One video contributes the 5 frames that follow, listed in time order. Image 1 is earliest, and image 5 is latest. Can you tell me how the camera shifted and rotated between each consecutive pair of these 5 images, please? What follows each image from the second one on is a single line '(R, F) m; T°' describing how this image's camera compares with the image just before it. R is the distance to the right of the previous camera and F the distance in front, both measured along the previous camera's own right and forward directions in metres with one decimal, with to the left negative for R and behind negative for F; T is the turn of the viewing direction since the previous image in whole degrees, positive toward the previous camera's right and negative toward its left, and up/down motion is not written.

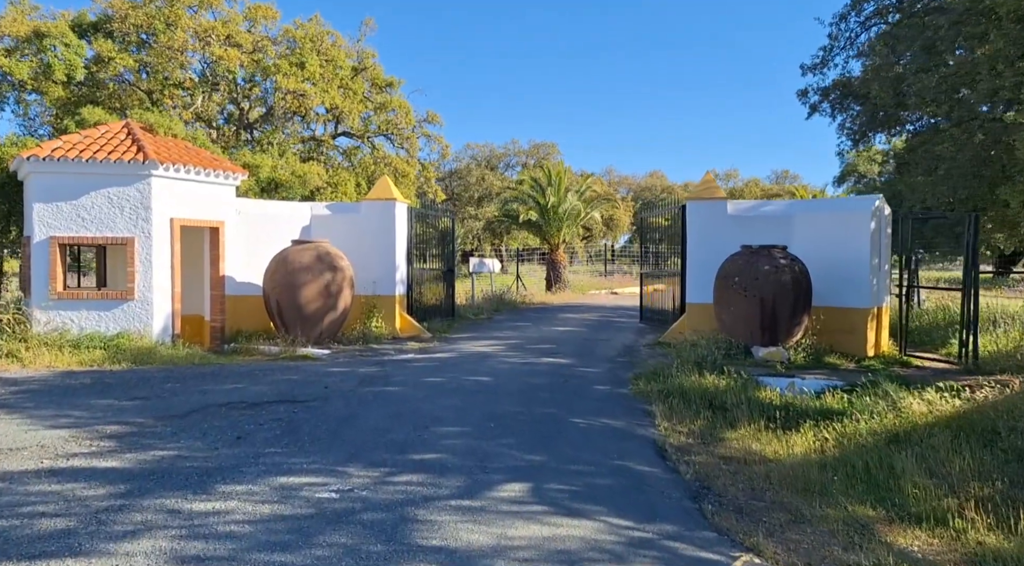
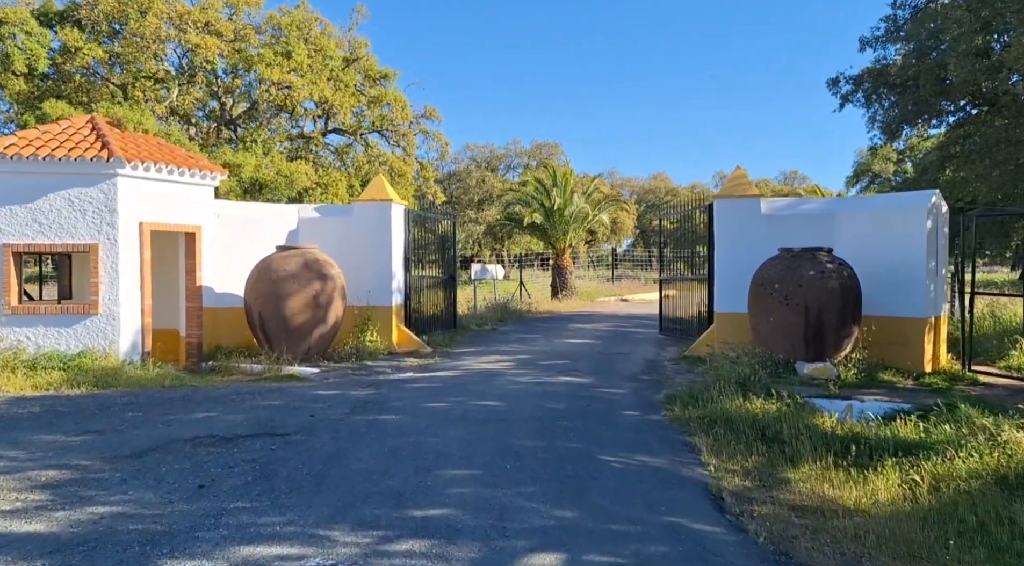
(-0.2, +1.4) m; 0°
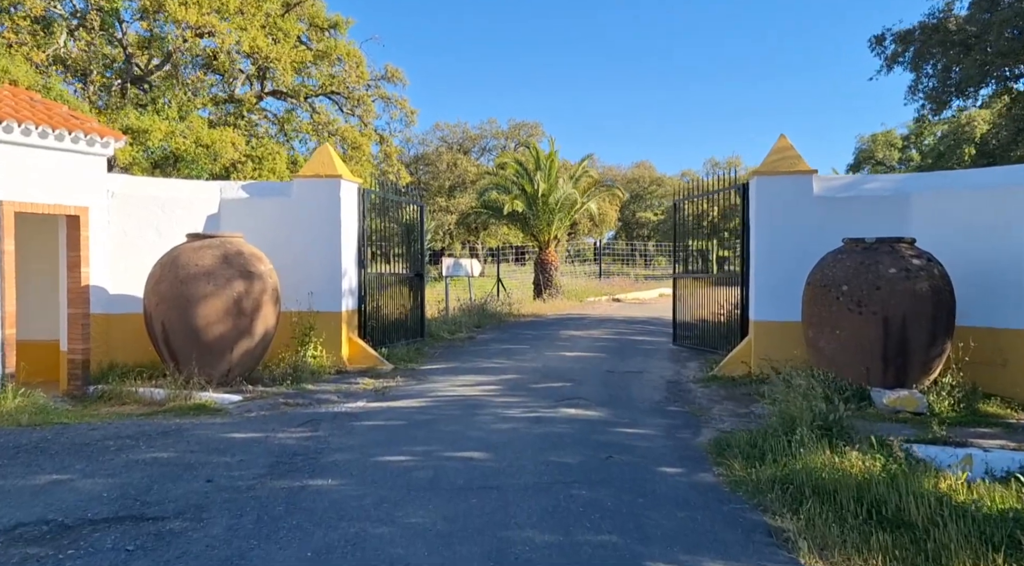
(-0.2, +2.8) m; +2°
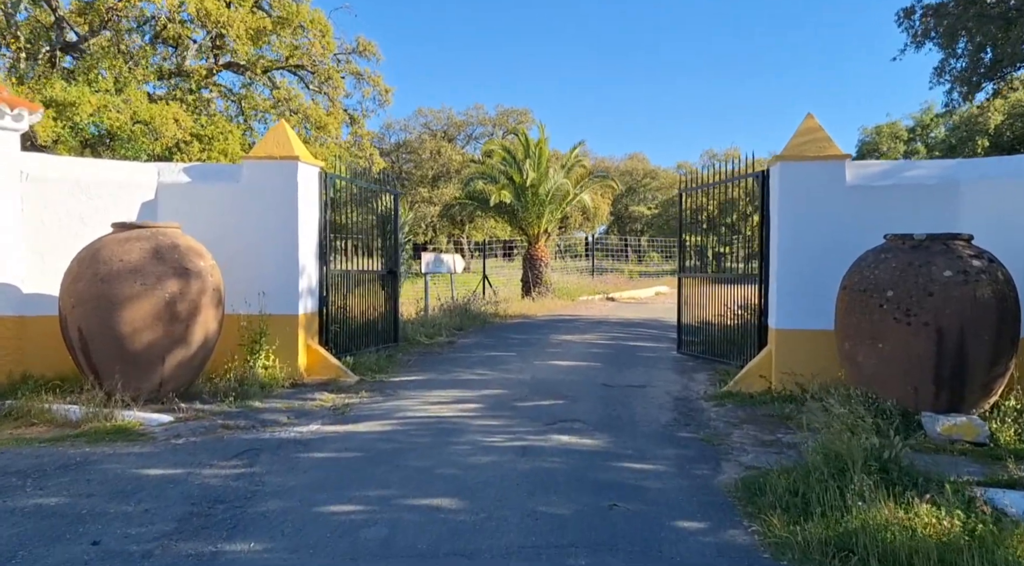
(+0.1, +1.4) m; +1°
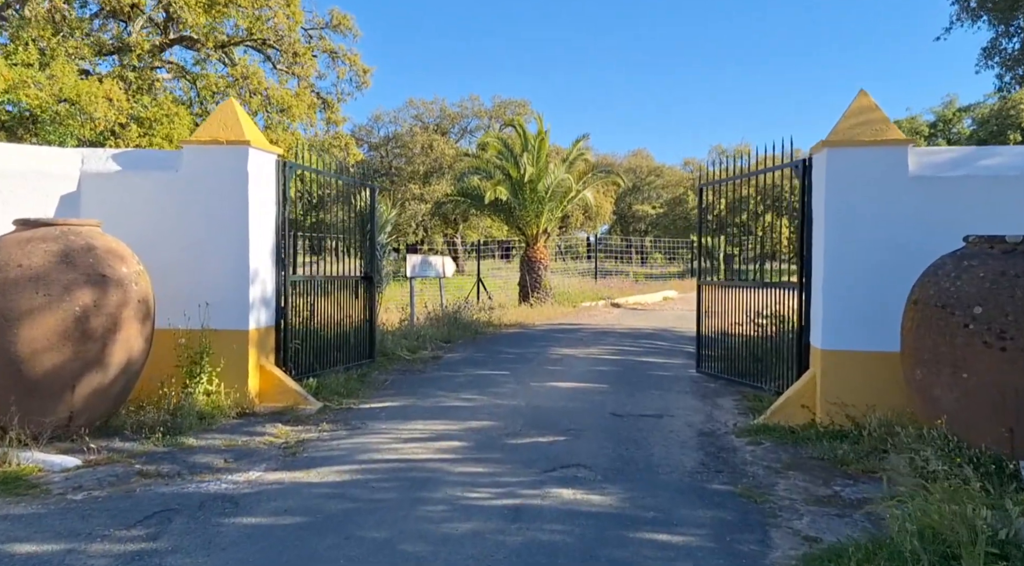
(+0.1, +1.5) m; 0°
